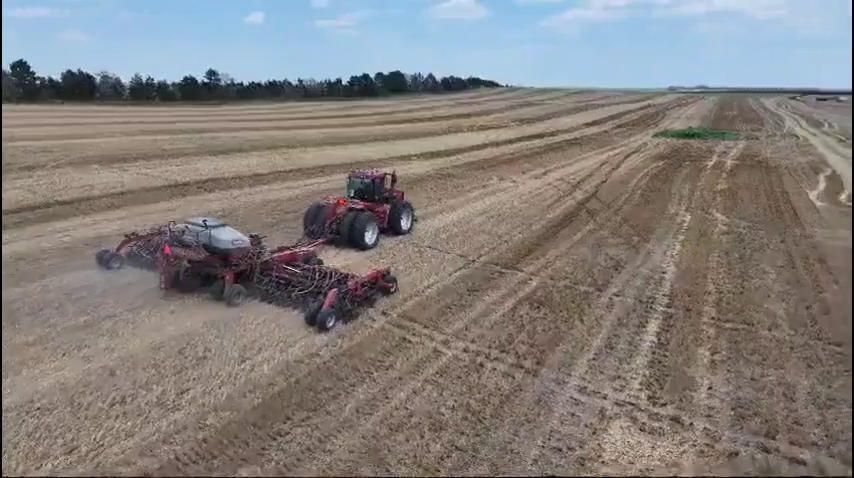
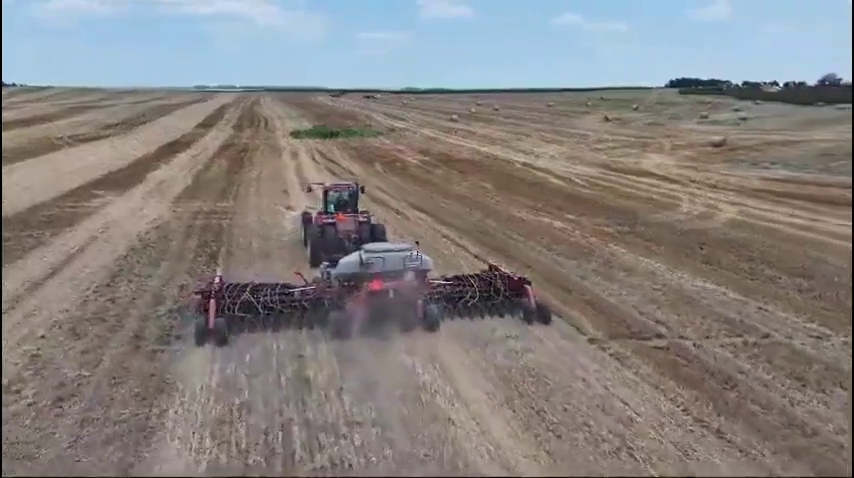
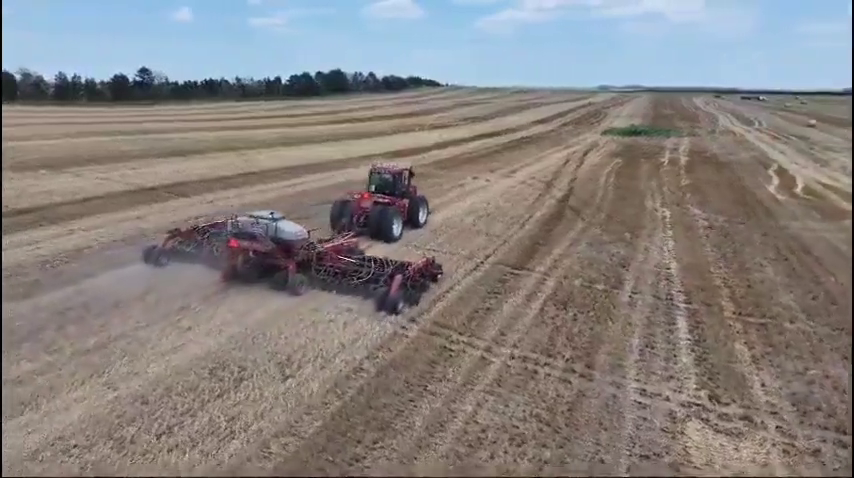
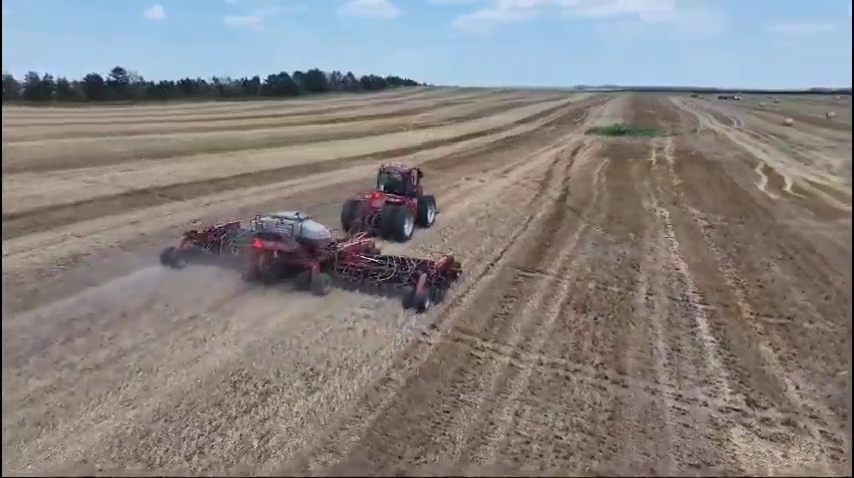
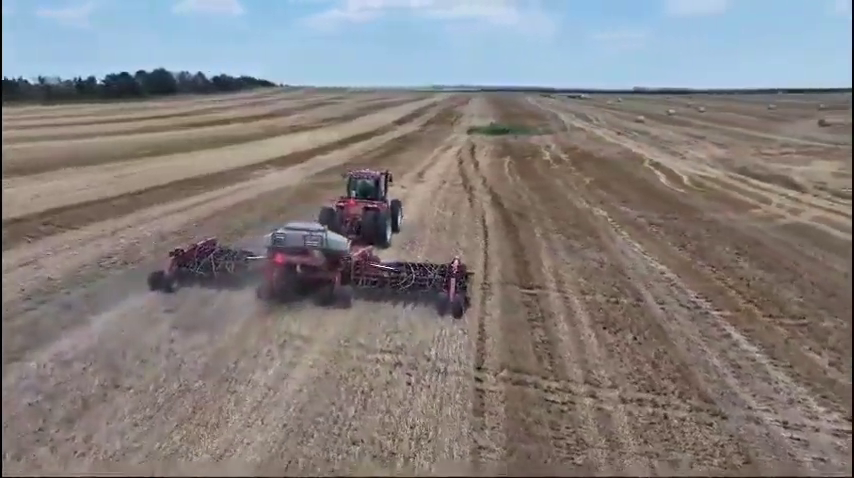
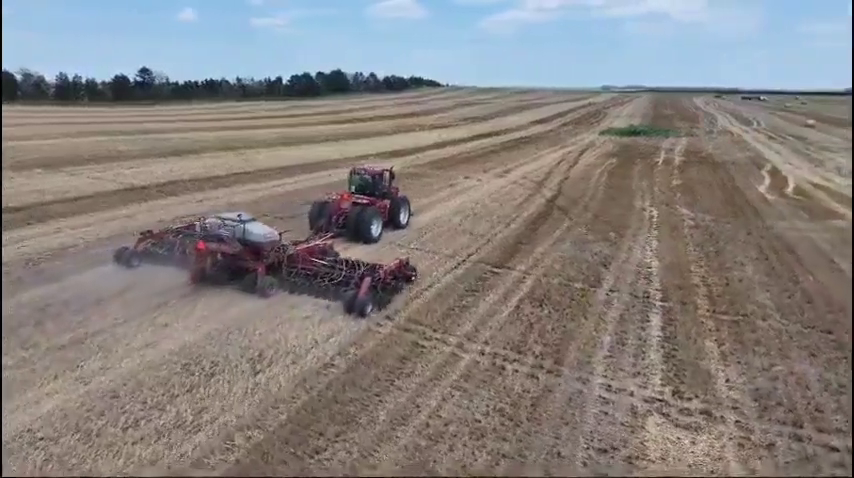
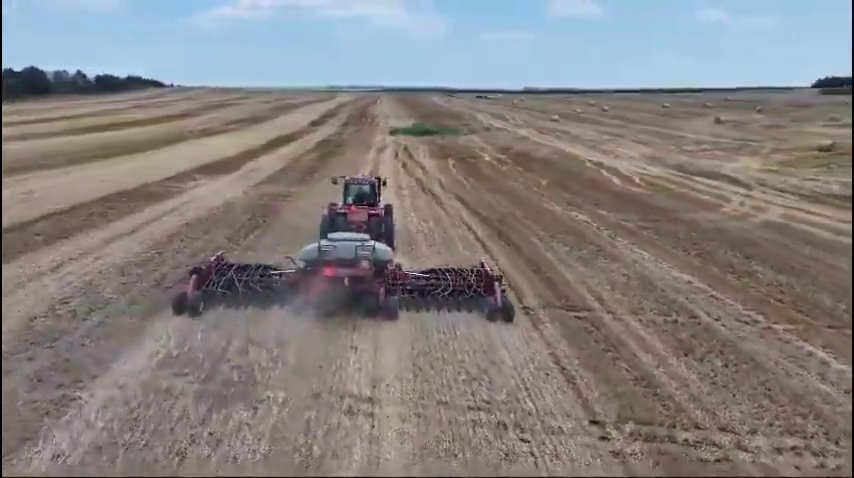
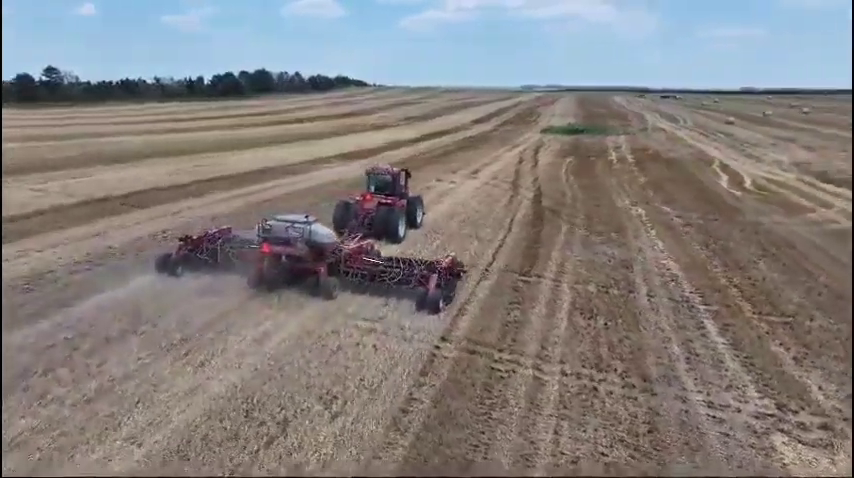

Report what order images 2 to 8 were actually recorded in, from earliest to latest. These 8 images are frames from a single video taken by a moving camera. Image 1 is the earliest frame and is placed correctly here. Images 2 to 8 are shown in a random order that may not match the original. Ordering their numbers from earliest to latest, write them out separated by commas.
6, 3, 4, 8, 5, 7, 2
